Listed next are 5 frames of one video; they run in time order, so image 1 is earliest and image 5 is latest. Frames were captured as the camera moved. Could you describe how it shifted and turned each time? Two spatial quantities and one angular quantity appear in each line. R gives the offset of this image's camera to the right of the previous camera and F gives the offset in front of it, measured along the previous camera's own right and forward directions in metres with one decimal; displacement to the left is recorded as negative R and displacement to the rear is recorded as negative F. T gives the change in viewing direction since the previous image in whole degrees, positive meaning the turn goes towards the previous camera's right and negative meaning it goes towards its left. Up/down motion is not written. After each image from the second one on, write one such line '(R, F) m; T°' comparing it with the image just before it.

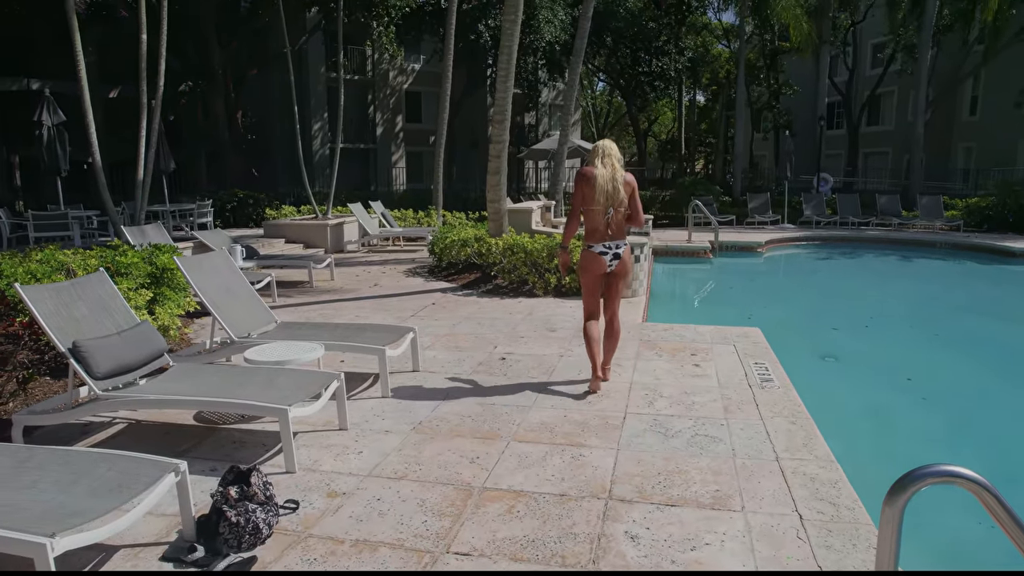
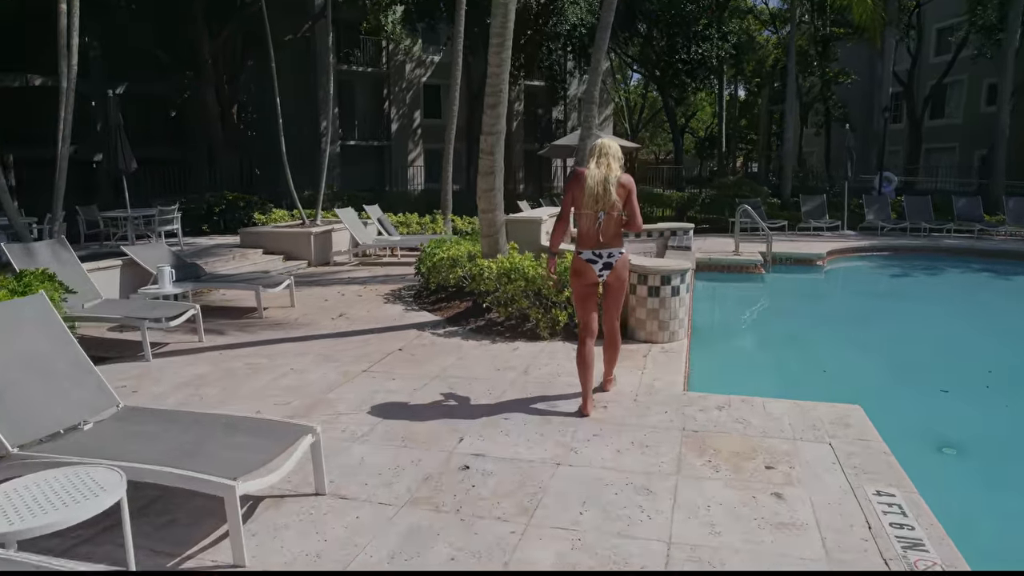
(+0.4, +2.2) m; -3°
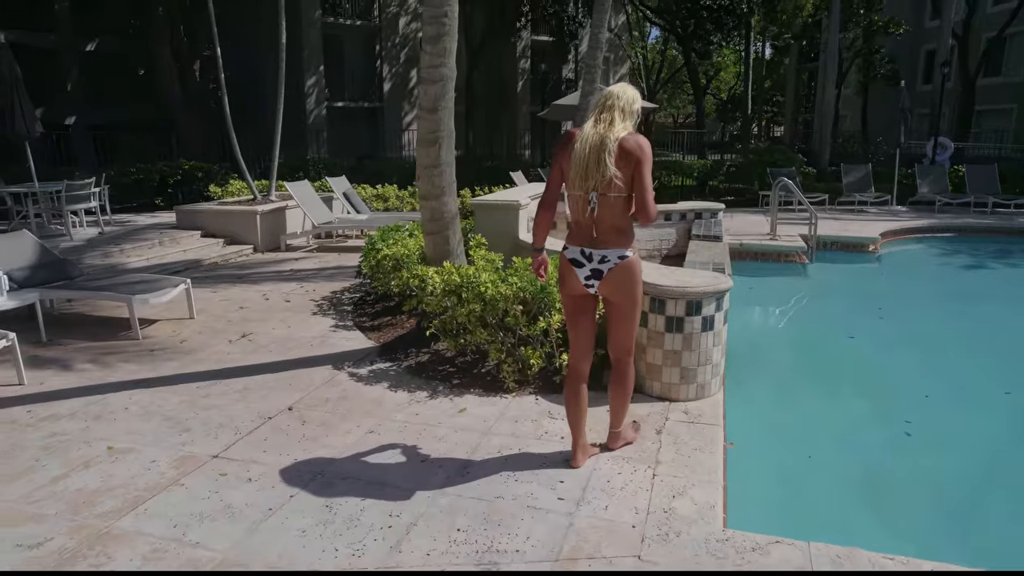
(+0.4, +2.2) m; -1°
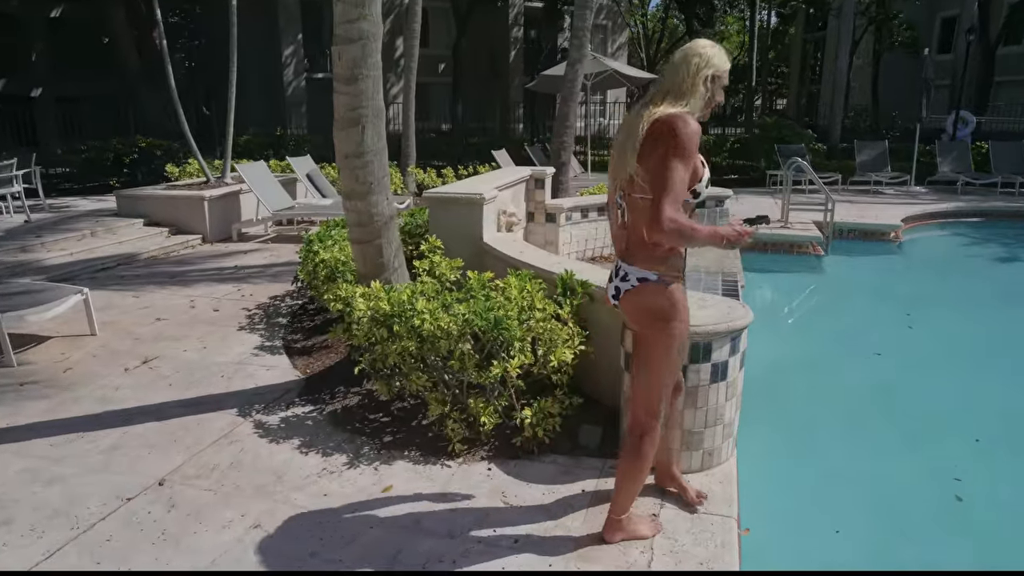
(+0.3, +1.1) m; 0°
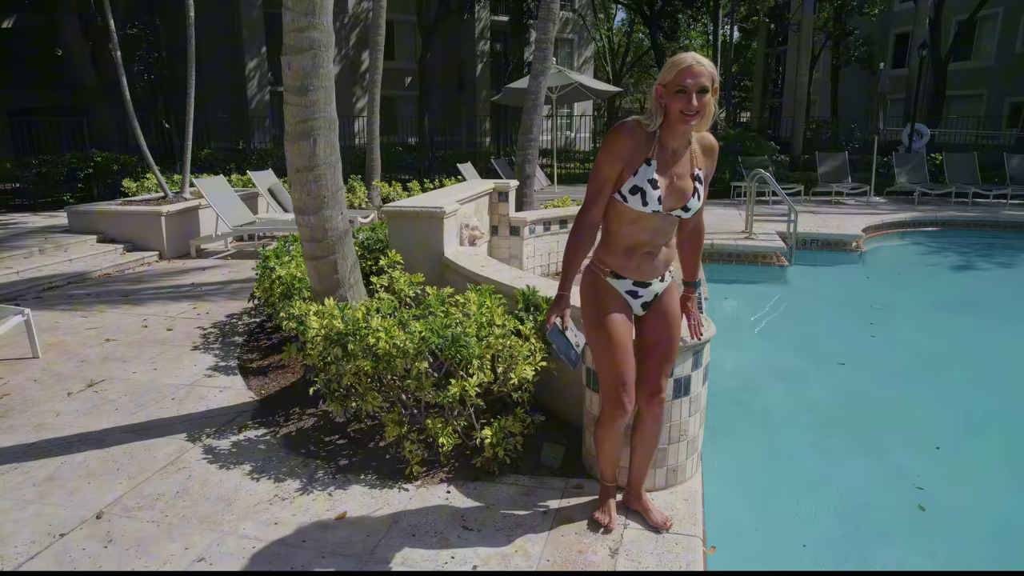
(+0.1, +0.1) m; +2°
